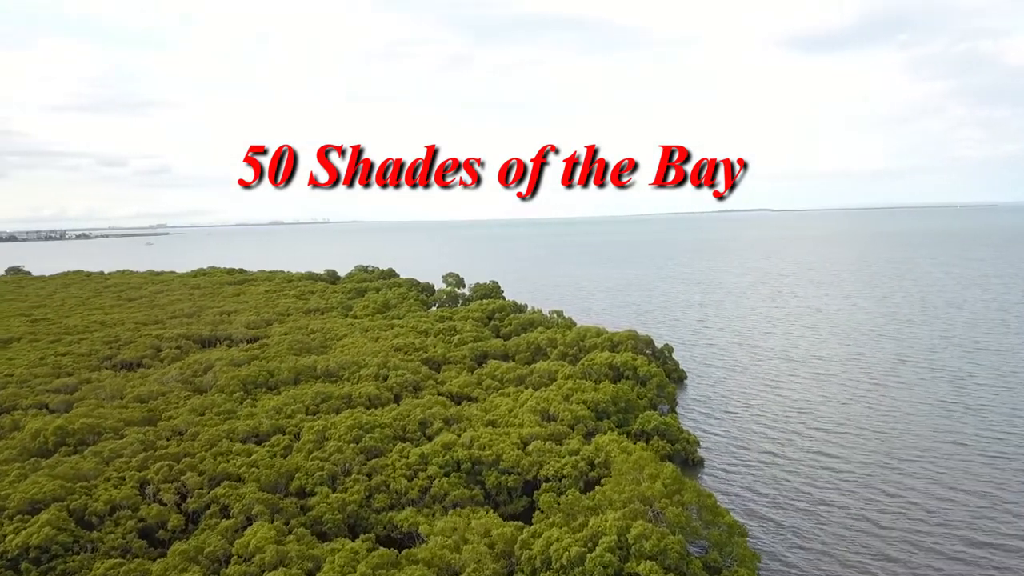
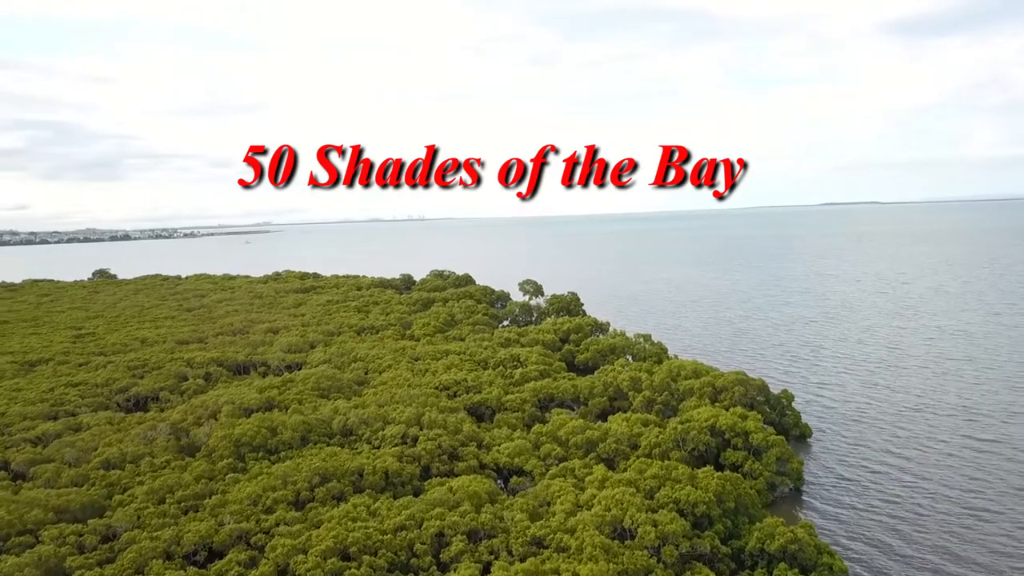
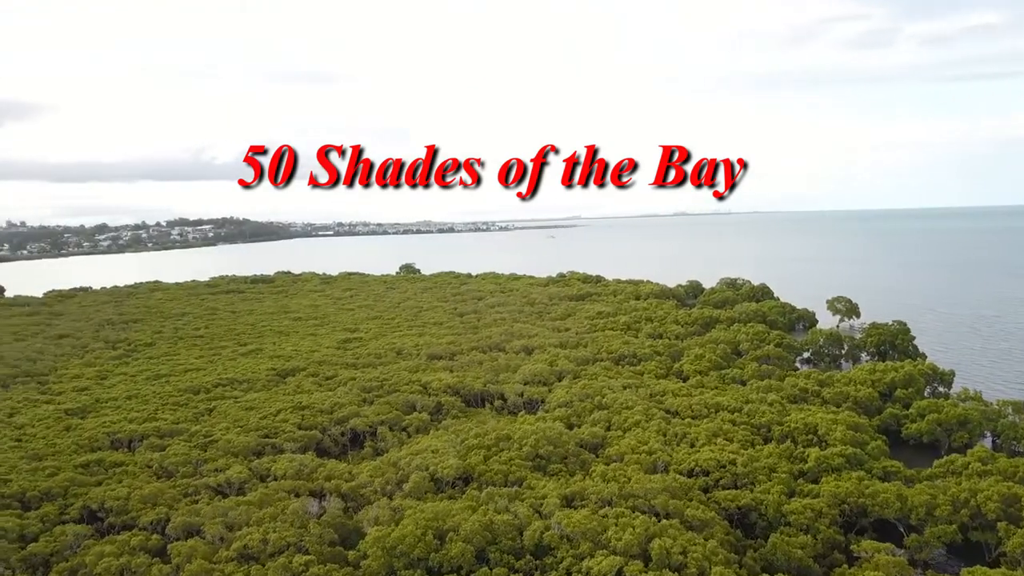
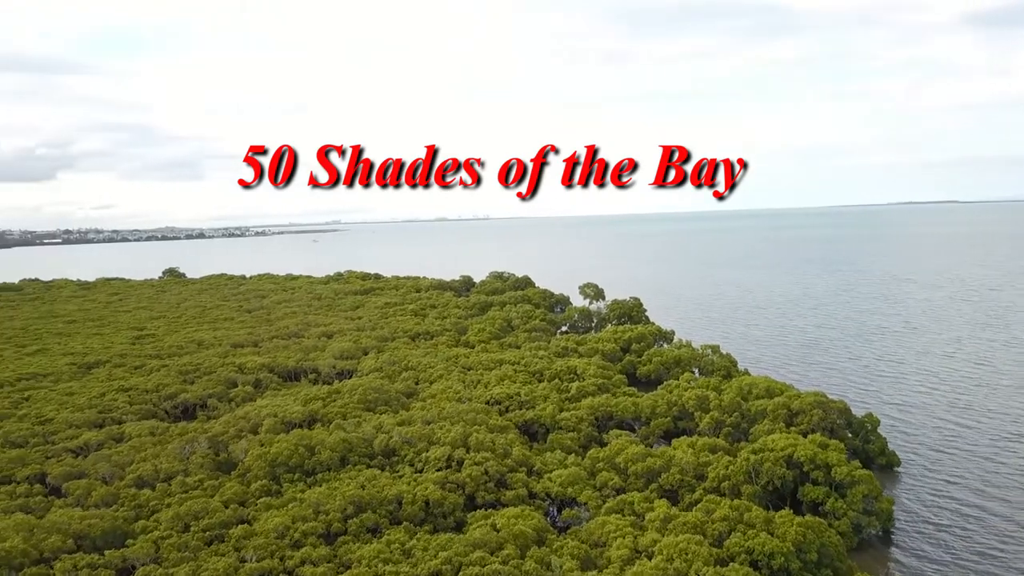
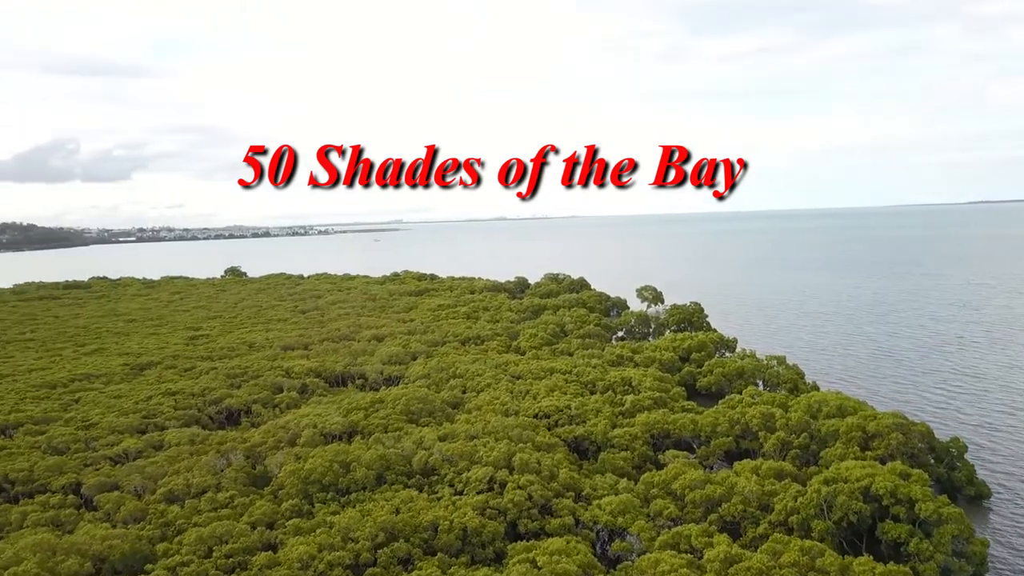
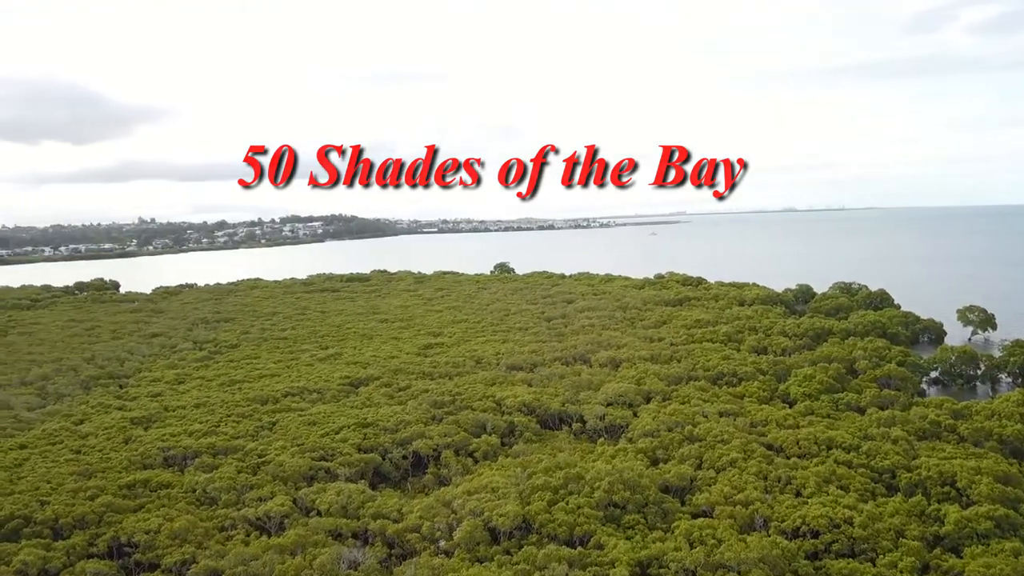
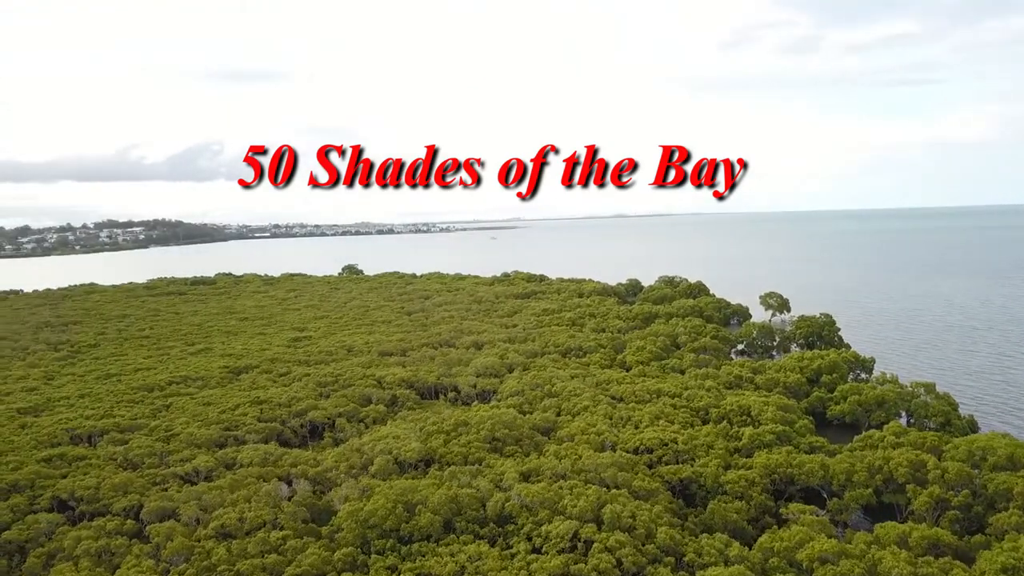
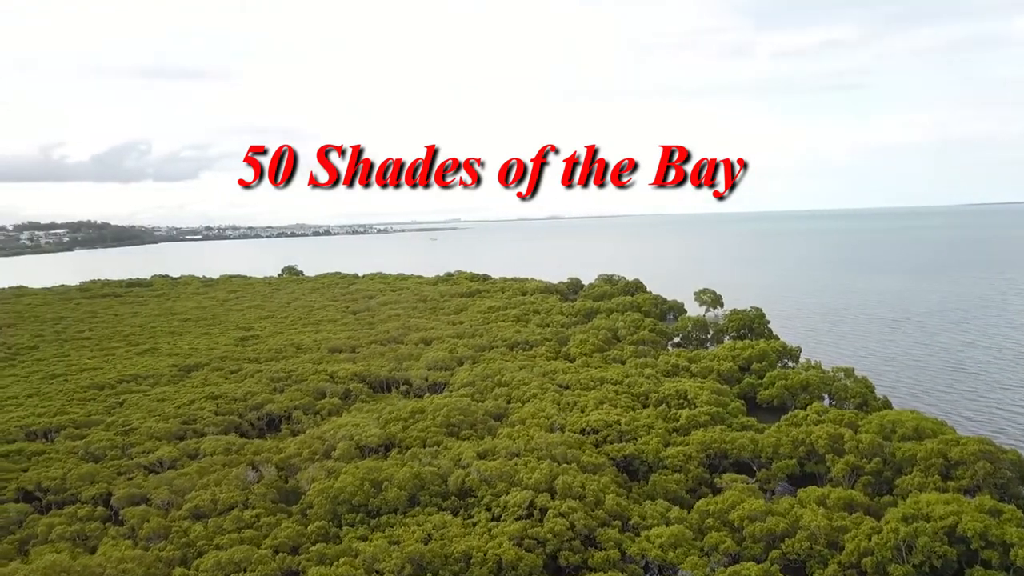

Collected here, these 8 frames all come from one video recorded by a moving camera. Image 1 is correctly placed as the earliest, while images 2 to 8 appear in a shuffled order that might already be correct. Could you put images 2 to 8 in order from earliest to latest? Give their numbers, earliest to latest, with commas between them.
2, 4, 5, 8, 7, 3, 6
